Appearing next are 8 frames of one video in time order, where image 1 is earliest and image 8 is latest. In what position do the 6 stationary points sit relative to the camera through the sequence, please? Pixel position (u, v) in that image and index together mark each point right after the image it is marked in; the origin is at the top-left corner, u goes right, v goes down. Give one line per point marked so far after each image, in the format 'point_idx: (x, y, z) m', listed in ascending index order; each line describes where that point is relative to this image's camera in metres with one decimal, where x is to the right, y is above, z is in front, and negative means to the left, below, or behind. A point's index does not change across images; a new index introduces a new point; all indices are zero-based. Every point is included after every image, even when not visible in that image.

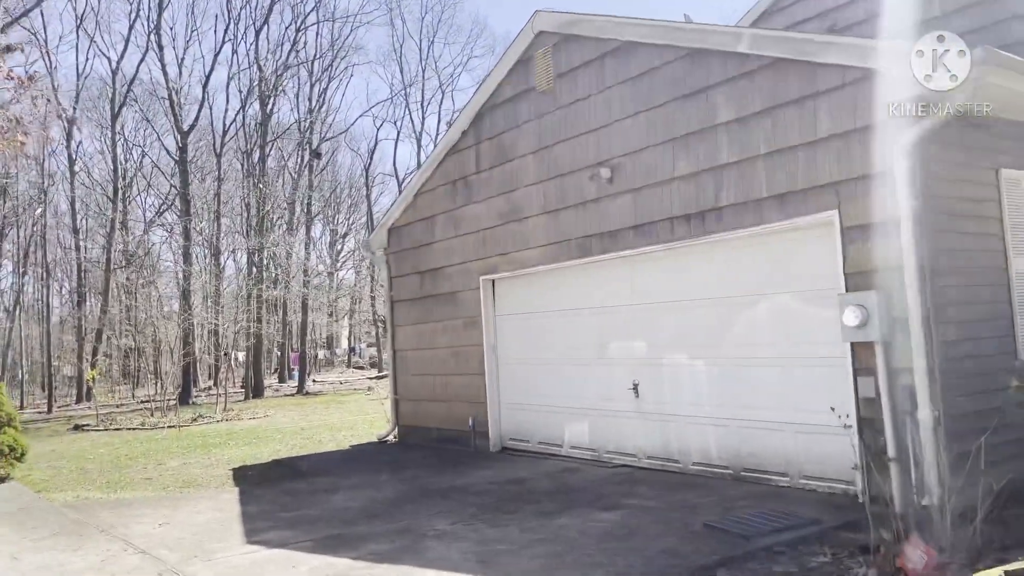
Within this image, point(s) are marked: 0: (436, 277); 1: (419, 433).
0: (-0.9, +0.1, +9.0) m
1: (-1.1, -1.7, +9.3) m
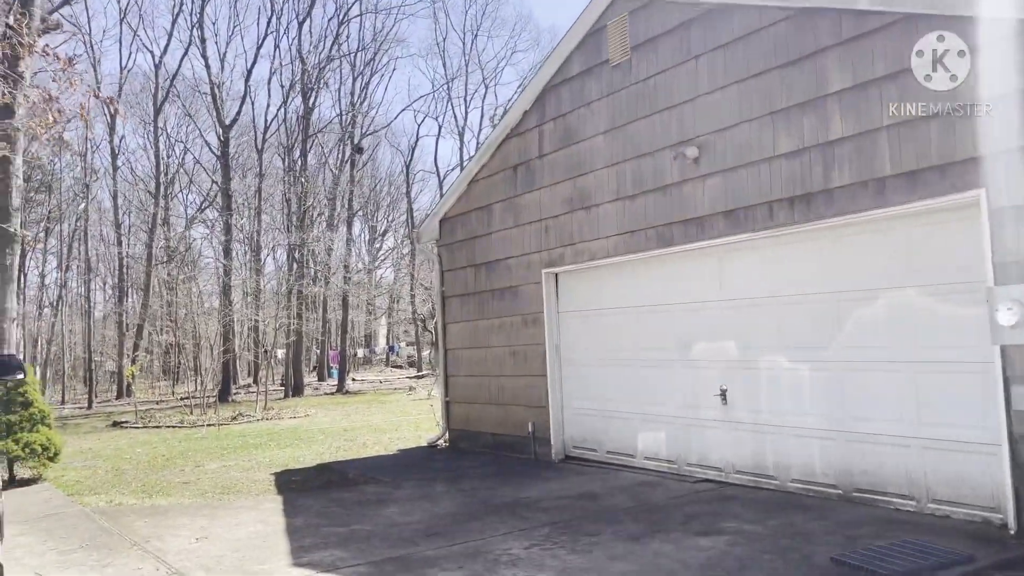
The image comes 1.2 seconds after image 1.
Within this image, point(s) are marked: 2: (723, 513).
0: (-0.2, +0.2, +8.3) m
1: (-0.4, -1.6, +8.7) m
2: (+1.3, -1.4, +5.1) m
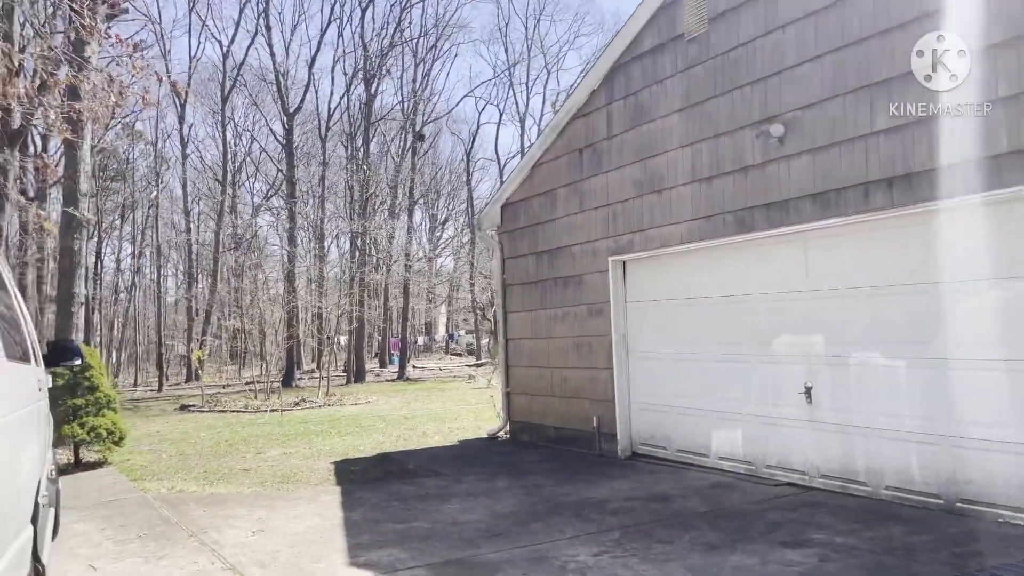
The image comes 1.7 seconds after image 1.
0: (+0.4, +0.3, +8.0) m
1: (+0.2, -1.5, +8.4) m
2: (+1.7, -1.4, +4.7) m
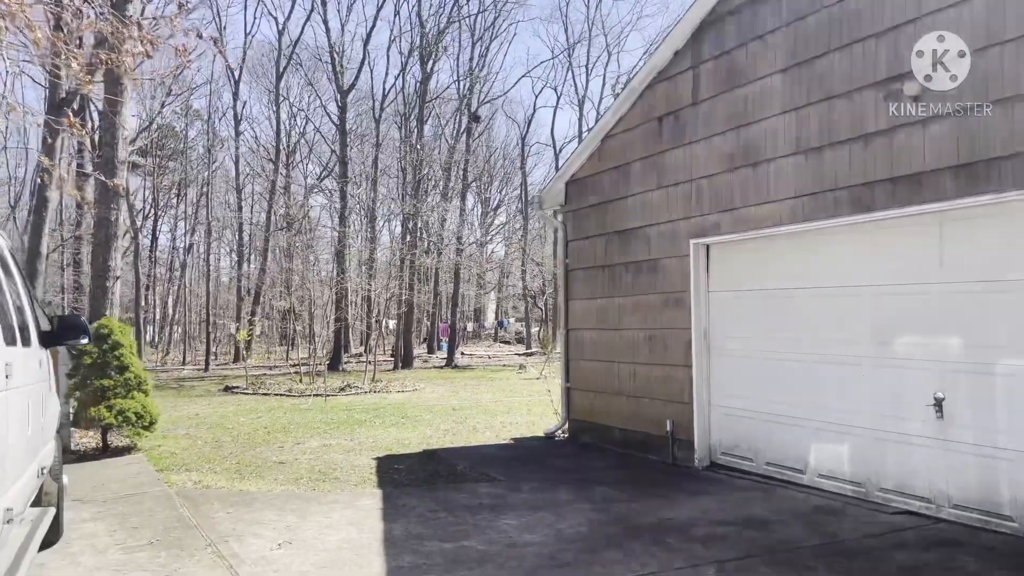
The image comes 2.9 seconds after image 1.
0: (+1.0, +0.4, +7.2) m
1: (+0.8, -1.4, +7.6) m
2: (+2.1, -1.3, +3.8) m
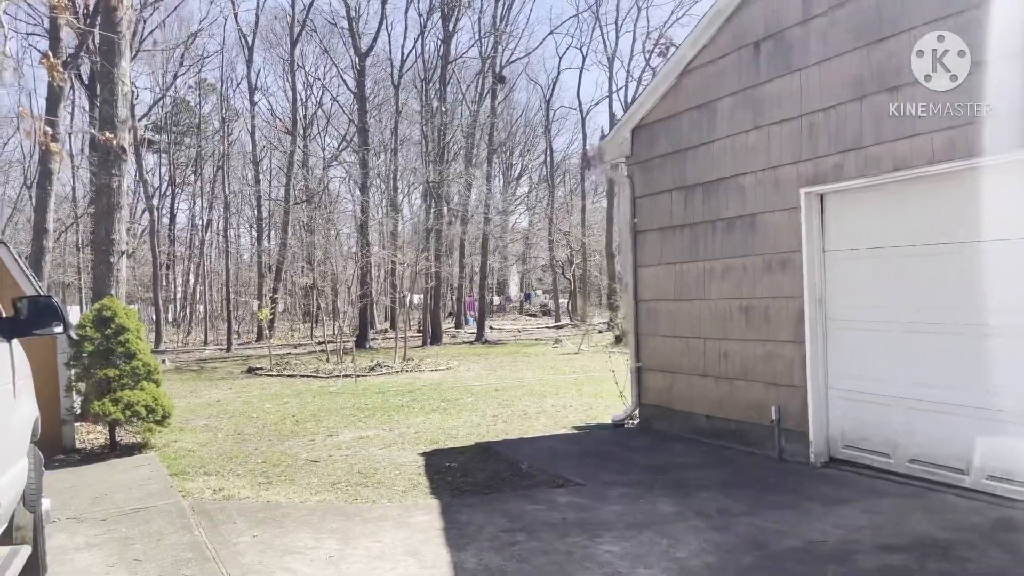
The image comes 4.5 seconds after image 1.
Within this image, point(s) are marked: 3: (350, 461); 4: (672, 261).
0: (+1.5, +0.7, +6.0) m
1: (+1.3, -1.1, +6.5) m
2: (+2.5, -1.1, +2.7) m
3: (-1.3, -1.3, +6.3) m
4: (+1.3, +0.2, +6.6) m
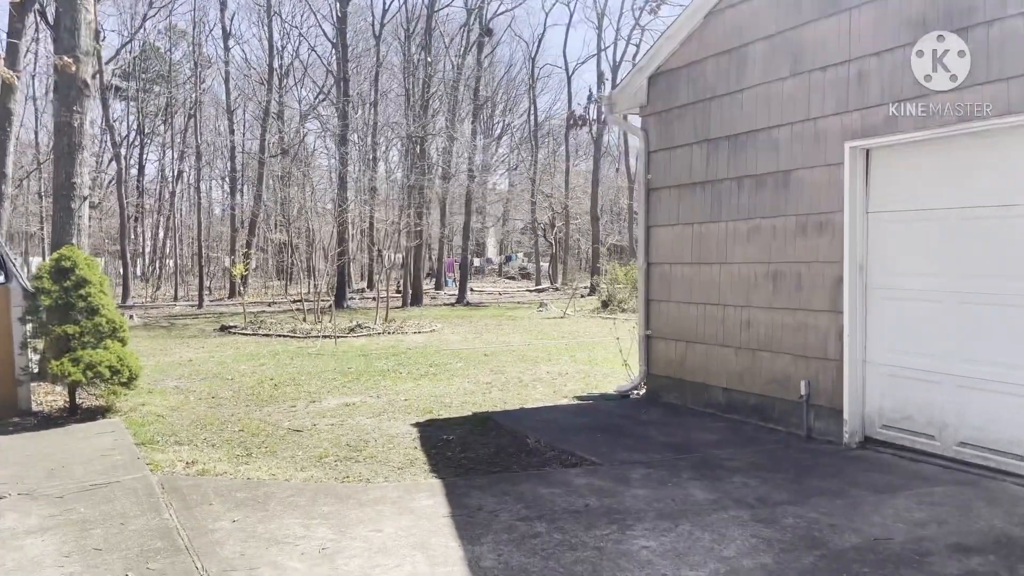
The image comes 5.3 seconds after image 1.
0: (+1.6, +1.0, +5.5) m
1: (+1.3, -0.8, +6.1) m
2: (+2.6, -1.0, +2.3) m
3: (-1.3, -1.0, +5.7) m
4: (+1.3, +0.5, +6.0) m
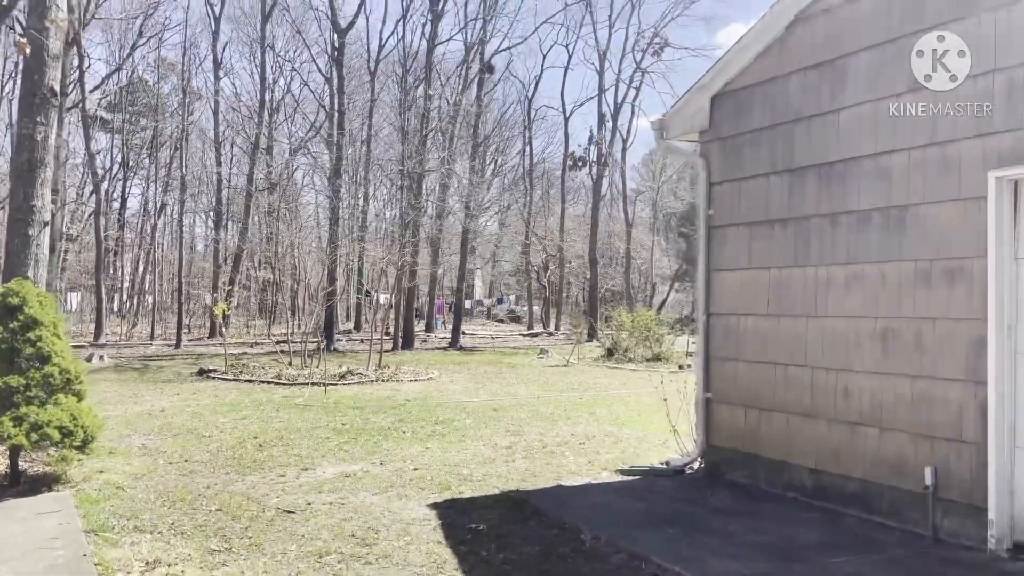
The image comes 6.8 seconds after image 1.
0: (+1.9, +0.6, +4.6) m
1: (+1.6, -1.1, +5.1) m
2: (+2.9, -1.2, +1.3) m
3: (-1.0, -1.3, +4.6) m
4: (+1.6, +0.1, +5.1) m
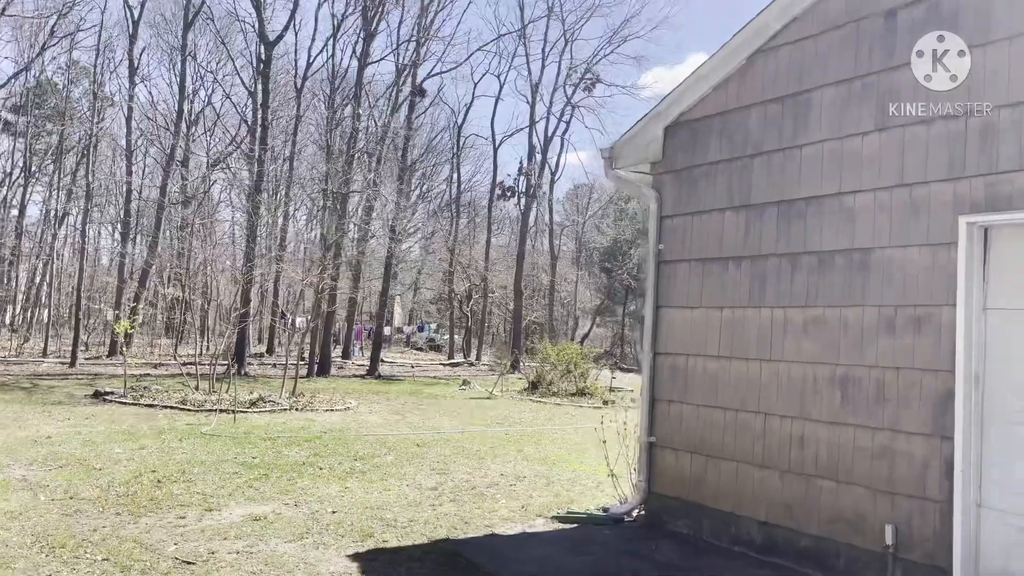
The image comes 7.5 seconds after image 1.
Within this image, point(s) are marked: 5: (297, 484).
0: (+1.6, +0.4, +4.4) m
1: (+1.2, -1.4, +4.8) m
2: (+2.9, -1.4, +1.1) m
3: (-1.4, -1.4, +4.1) m
4: (+1.2, -0.1, +4.9) m
5: (-1.7, -1.5, +6.2) m
